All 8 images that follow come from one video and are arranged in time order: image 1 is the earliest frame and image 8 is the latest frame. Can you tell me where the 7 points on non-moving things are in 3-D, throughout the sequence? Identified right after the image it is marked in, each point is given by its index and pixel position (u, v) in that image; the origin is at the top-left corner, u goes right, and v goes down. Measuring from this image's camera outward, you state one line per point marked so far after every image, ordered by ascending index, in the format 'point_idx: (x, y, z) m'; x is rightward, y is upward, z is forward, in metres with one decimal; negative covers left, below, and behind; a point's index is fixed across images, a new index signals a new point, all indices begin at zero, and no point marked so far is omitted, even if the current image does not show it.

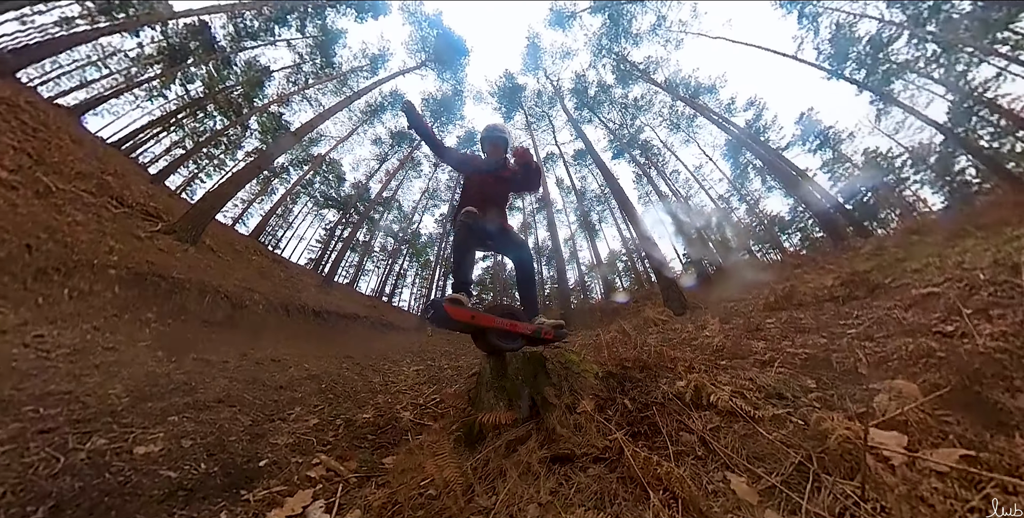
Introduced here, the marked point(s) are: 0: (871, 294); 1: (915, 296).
0: (+3.1, -0.3, +2.7) m
1: (+2.9, -0.3, +2.2) m
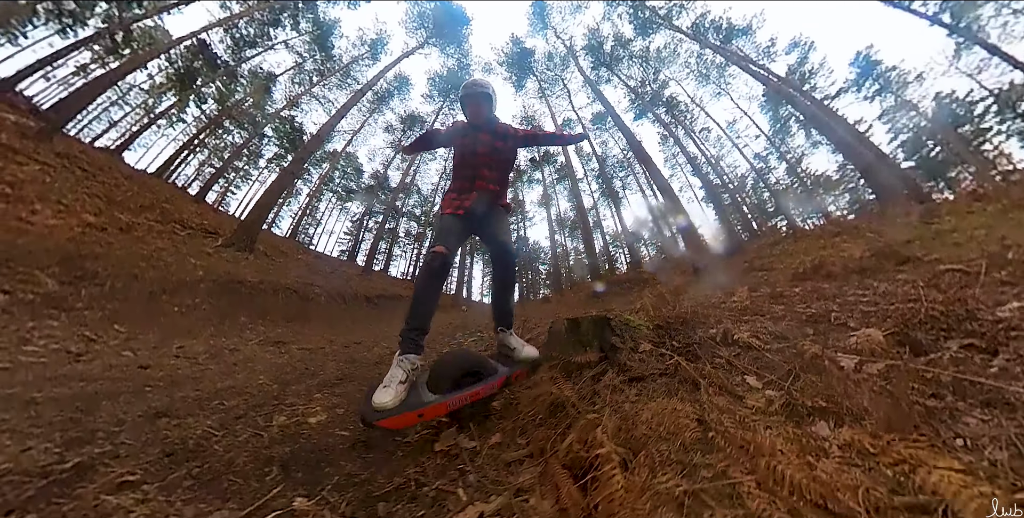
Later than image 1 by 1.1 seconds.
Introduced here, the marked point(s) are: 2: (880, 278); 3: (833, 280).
0: (+3.6, -0.1, +2.8) m
1: (+3.3, -0.1, +2.3) m
2: (+3.3, -0.2, +2.7) m
3: (+3.2, -0.2, +3.0) m
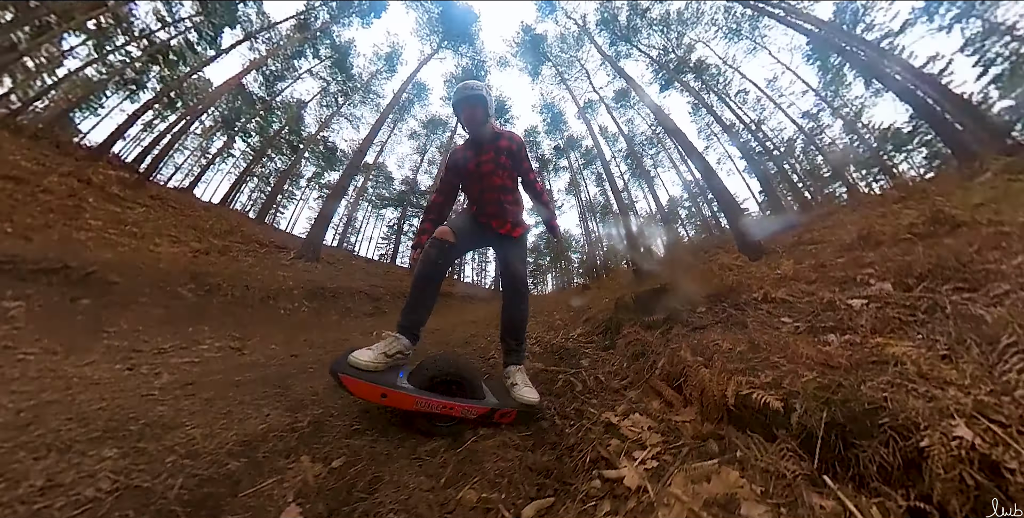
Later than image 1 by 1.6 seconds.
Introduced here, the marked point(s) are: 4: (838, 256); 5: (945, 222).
0: (+4.2, +0.3, +2.9) m
1: (+3.9, +0.2, +2.4) m
2: (+3.9, +0.1, +2.8) m
3: (+3.8, +0.1, +3.1) m
4: (+3.7, 0.0, +3.4) m
5: (+4.4, +0.4, +3.1) m
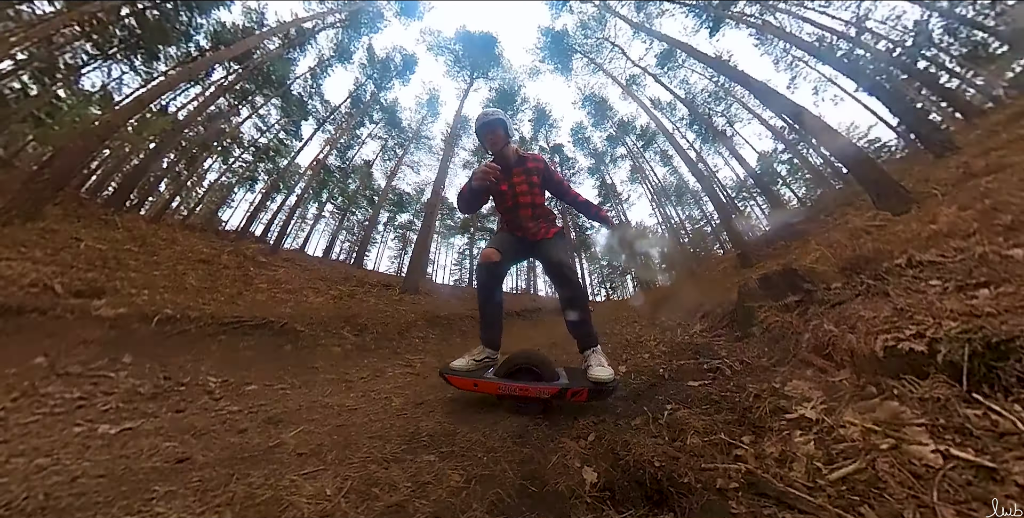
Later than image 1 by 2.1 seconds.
0: (+5.2, +0.8, +2.3) m
1: (+4.8, +0.8, +2.0) m
2: (+4.9, +0.7, +2.3) m
3: (+4.9, +0.6, +2.6) m
4: (+4.8, +0.5, +2.9) m
5: (+5.4, +1.0, +2.5) m
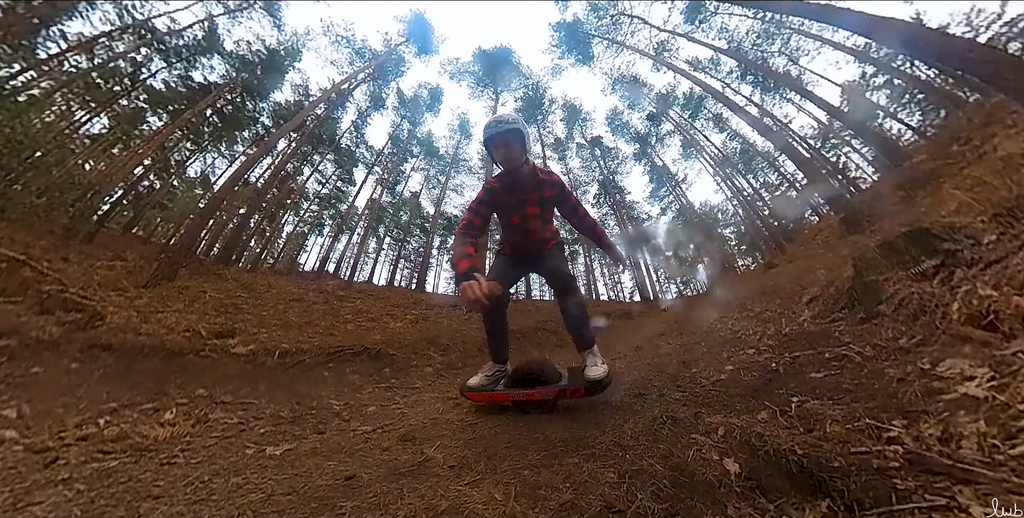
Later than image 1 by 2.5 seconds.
0: (+5.6, +1.5, +1.5) m
1: (+5.1, +1.4, +1.2) m
2: (+5.3, +1.3, +1.6) m
3: (+5.4, +1.3, +1.9) m
4: (+5.4, +1.1, +2.2) m
5: (+5.8, +1.7, +1.7) m
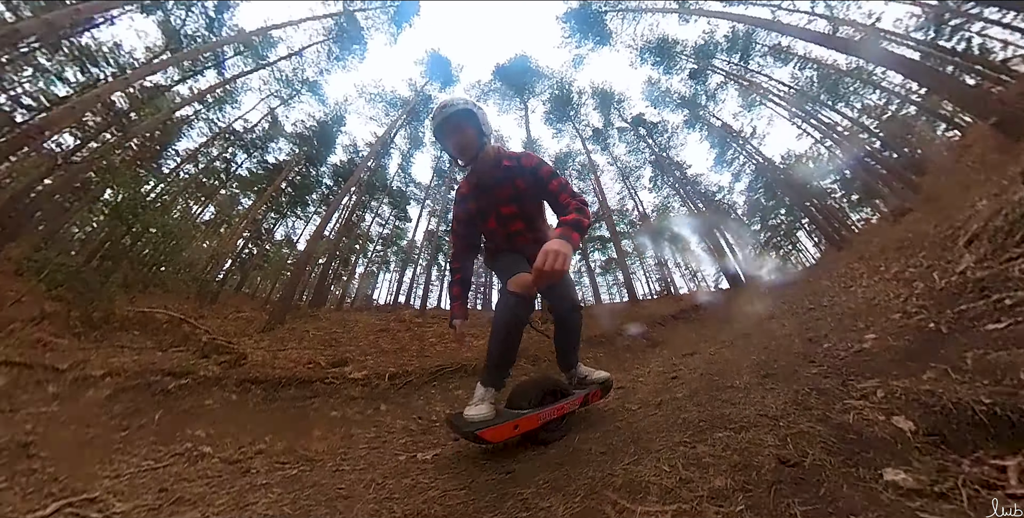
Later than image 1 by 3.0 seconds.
0: (+5.6, +2.6, +0.7) m
1: (+5.2, +2.4, +0.5) m
2: (+5.4, +2.3, +0.8) m
3: (+5.6, +2.3, +1.0) m
4: (+5.7, +2.2, +1.3) m
5: (+5.9, +2.8, +0.8) m
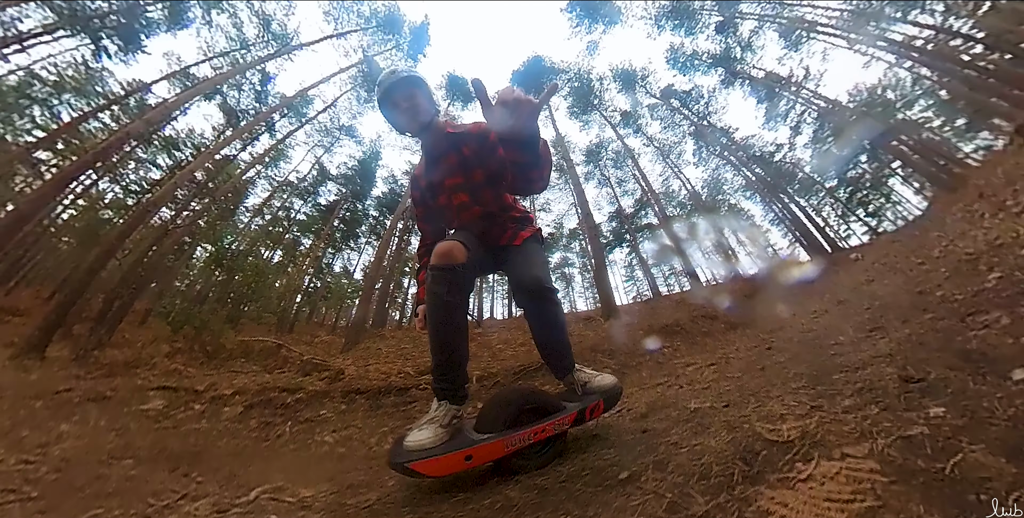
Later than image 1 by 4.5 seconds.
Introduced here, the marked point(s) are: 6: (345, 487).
0: (+5.7, +3.4, +0.3) m
1: (+5.2, +3.2, +0.1) m
2: (+5.5, +3.2, +0.3) m
3: (+5.7, +3.1, +0.6) m
4: (+5.9, +3.0, +0.9) m
5: (+5.9, +3.7, +0.3) m
6: (-1.9, -2.6, +3.4) m
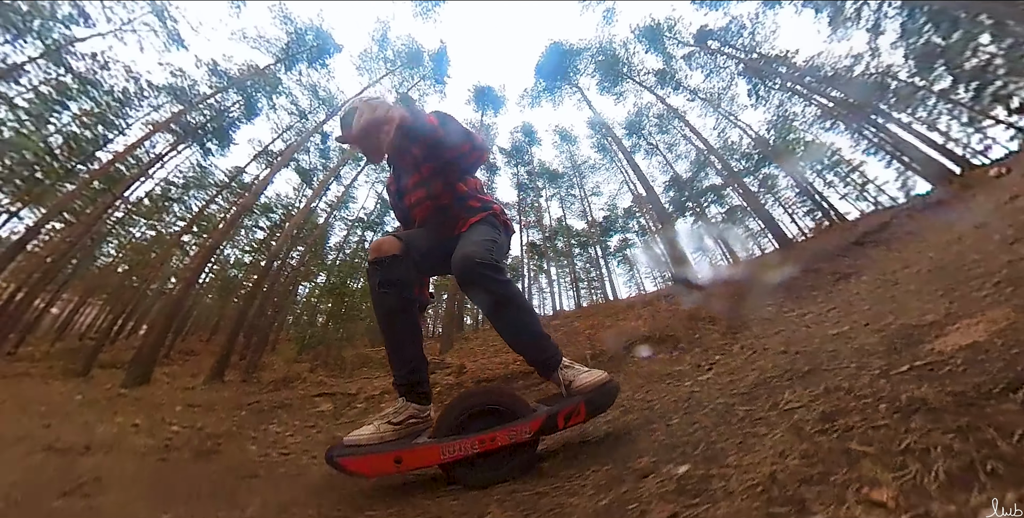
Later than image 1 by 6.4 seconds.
0: (+6.0, +4.5, 0.0) m
1: (+5.6, +4.1, -0.1) m
2: (+5.8, +4.2, +0.1) m
3: (+6.1, +4.2, +0.3) m
4: (+6.3, +4.1, +0.5) m
5: (+6.1, +4.8, 0.0) m
6: (+0.2, -2.6, +4.4) m
